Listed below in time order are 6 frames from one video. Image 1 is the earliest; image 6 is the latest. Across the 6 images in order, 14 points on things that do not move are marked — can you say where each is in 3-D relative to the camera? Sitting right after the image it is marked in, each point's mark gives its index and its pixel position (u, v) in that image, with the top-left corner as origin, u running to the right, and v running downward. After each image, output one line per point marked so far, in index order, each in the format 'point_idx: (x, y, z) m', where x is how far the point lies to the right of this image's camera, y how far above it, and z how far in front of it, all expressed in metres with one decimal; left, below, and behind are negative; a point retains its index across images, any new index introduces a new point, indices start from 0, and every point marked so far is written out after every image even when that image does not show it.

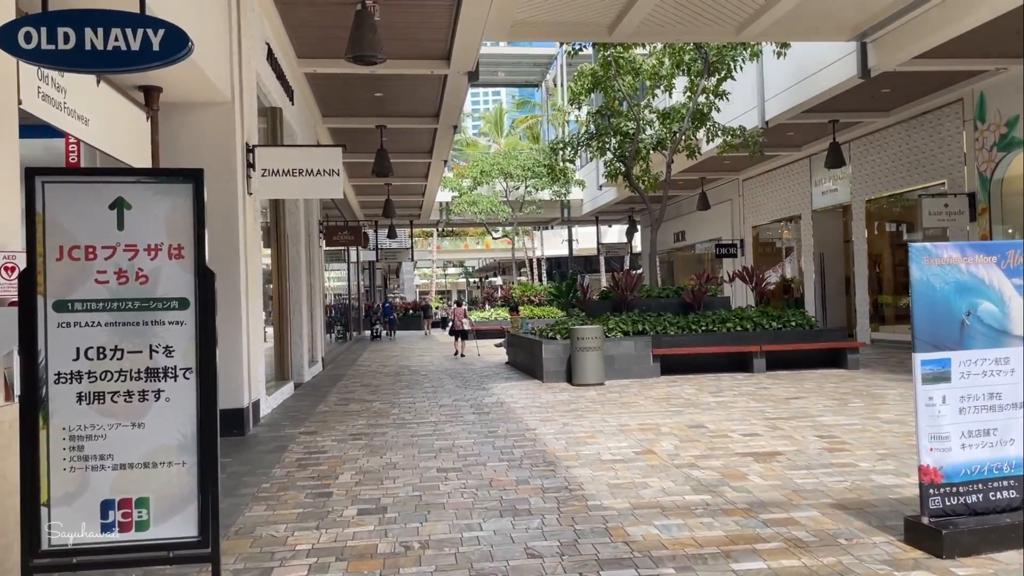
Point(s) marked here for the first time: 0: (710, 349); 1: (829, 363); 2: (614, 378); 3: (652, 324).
0: (+2.7, -0.8, +11.5) m
1: (+4.5, -1.1, +12.0) m
2: (+1.4, -1.2, +11.2) m
3: (+2.0, -0.5, +12.0) m
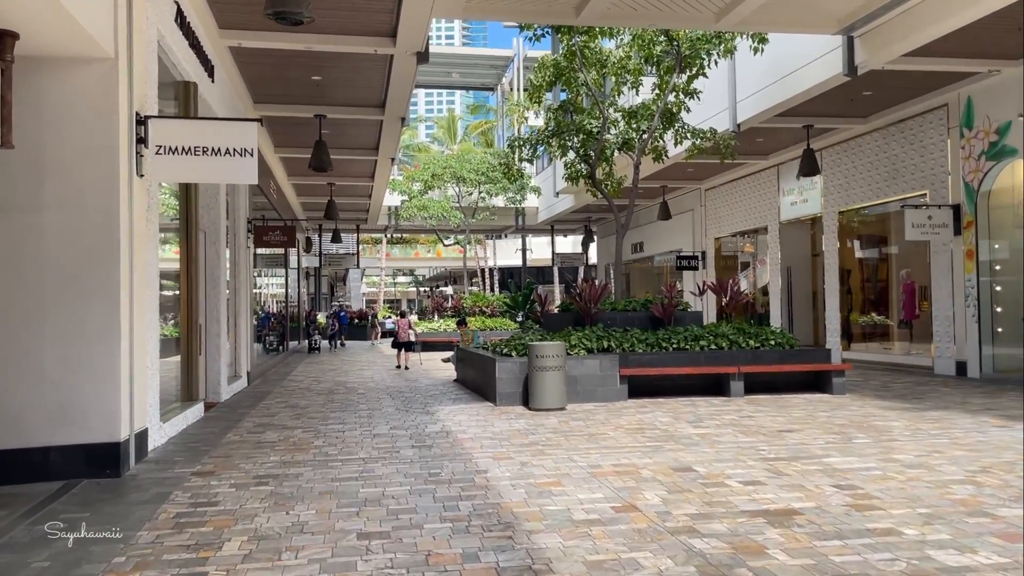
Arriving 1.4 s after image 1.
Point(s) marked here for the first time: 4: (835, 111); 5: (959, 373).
0: (+2.1, -1.0, +10.2) m
1: (+3.9, -1.3, +10.9) m
2: (+0.8, -1.3, +9.8) m
3: (+1.4, -0.7, +10.7) m
4: (+5.7, +3.1, +14.8) m
5: (+7.2, -1.4, +13.5) m
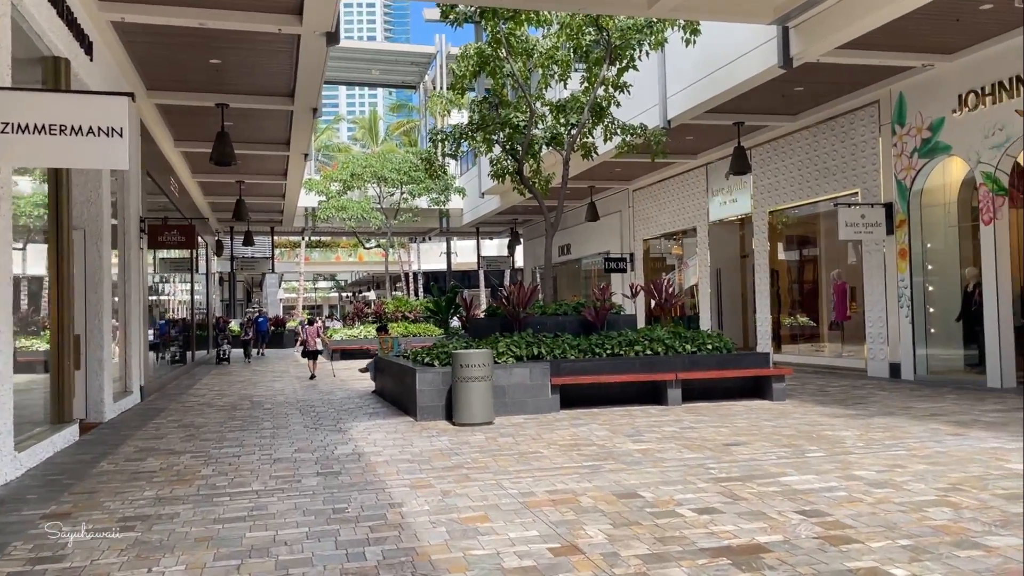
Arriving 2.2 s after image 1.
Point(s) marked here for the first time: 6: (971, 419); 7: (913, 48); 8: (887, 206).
0: (+1.2, -1.0, +9.6) m
1: (+2.9, -1.3, +10.4) m
2: (-0.1, -1.4, +9.0) m
3: (+0.4, -0.7, +10.0) m
4: (+4.3, +3.1, +14.4) m
5: (+6.0, -1.4, +13.2) m
6: (+4.4, -1.3, +8.1) m
7: (+5.3, +3.2, +11.1) m
8: (+5.9, +1.3, +13.2) m
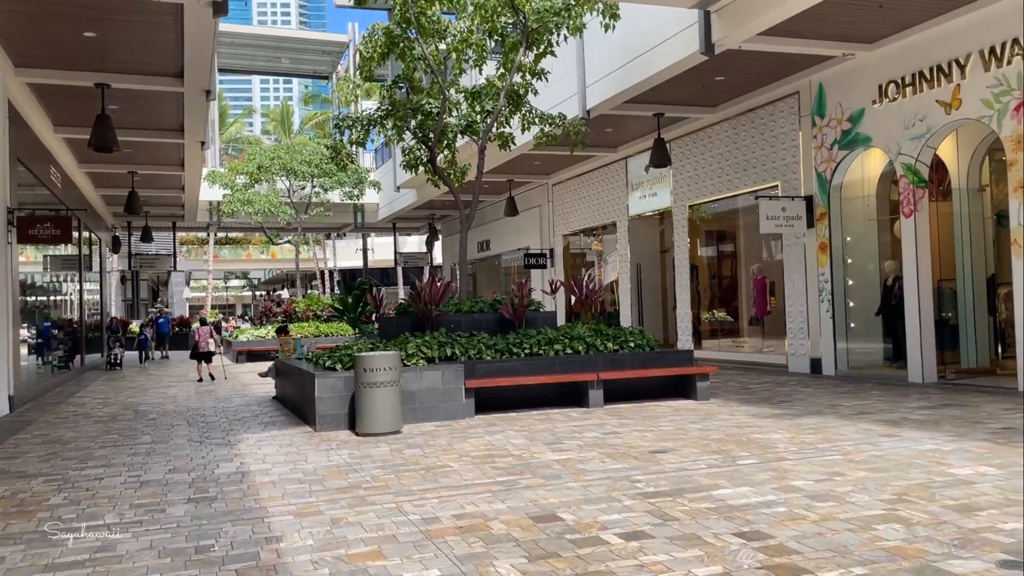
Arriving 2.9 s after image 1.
0: (+0.2, -1.0, +8.9) m
1: (+1.9, -1.2, +9.9) m
2: (-0.9, -1.3, +8.3) m
3: (-0.6, -0.6, +9.3) m
4: (+2.9, +3.2, +14.0) m
5: (+4.7, -1.3, +13.1) m
6: (+3.6, -1.2, +7.8) m
7: (+4.2, +3.3, +10.8) m
8: (+4.6, +1.4, +13.0) m
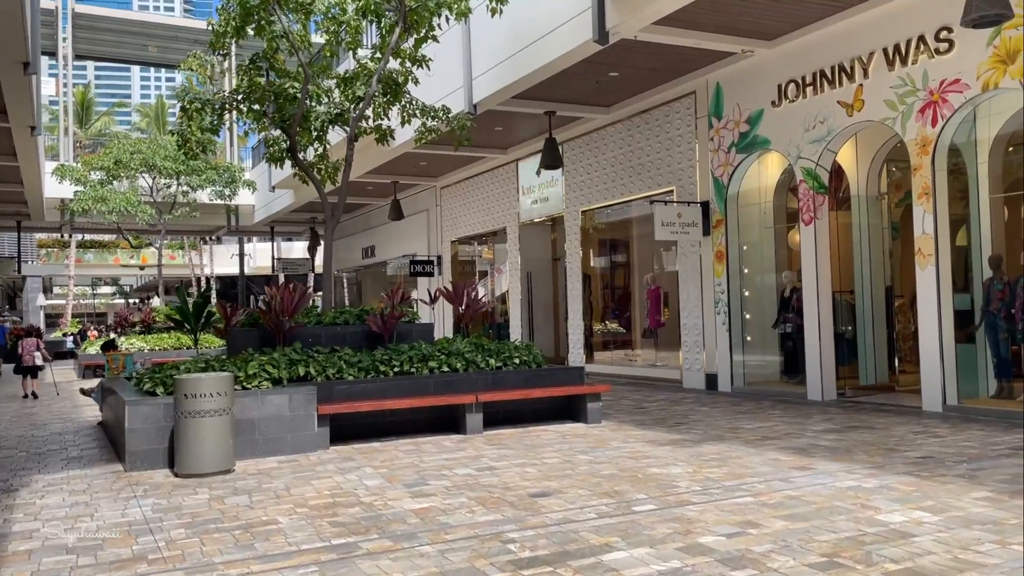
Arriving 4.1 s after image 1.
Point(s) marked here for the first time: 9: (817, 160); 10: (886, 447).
0: (-1.0, -1.1, +7.7) m
1: (+0.5, -1.3, +8.9) m
2: (-2.1, -1.4, +6.9) m
3: (-1.8, -0.7, +7.9) m
4: (+1.0, +3.0, +13.1) m
5: (+2.9, -1.4, +12.3) m
6: (+2.5, -1.3, +7.0) m
7: (+2.7, +3.1, +10.1) m
8: (+2.8, +1.2, +12.3) m
9: (+3.8, +1.6, +10.4) m
10: (+3.1, -1.3, +6.9) m
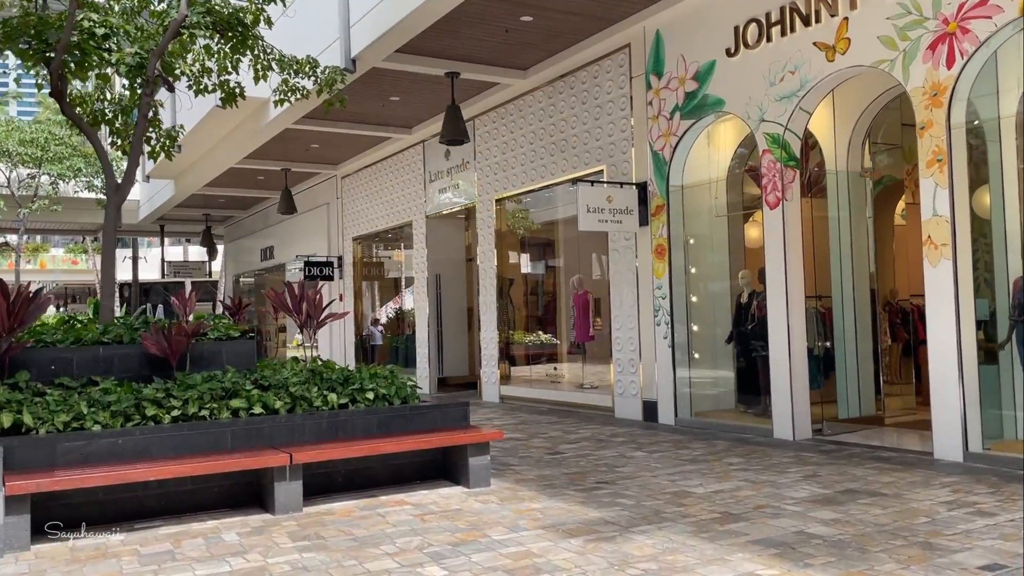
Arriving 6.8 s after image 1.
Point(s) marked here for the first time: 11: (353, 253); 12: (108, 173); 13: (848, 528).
0: (-2.0, -1.1, +4.9) m
1: (-0.6, -1.4, +6.2) m
2: (-3.1, -1.4, +4.1) m
3: (-2.9, -0.7, +5.1) m
4: (-0.3, +2.9, +10.5) m
5: (+1.6, -1.5, +9.8) m
6: (+1.5, -1.3, +4.4) m
7: (+1.5, +3.1, +7.6) m
8: (+1.5, +1.2, +9.7) m
9: (+2.6, +1.6, +7.9) m
10: (+2.1, -1.3, +4.3) m
11: (-3.3, +0.7, +17.8) m
12: (-3.3, +0.9, +6.9) m
13: (+1.8, -1.3, +4.6) m
